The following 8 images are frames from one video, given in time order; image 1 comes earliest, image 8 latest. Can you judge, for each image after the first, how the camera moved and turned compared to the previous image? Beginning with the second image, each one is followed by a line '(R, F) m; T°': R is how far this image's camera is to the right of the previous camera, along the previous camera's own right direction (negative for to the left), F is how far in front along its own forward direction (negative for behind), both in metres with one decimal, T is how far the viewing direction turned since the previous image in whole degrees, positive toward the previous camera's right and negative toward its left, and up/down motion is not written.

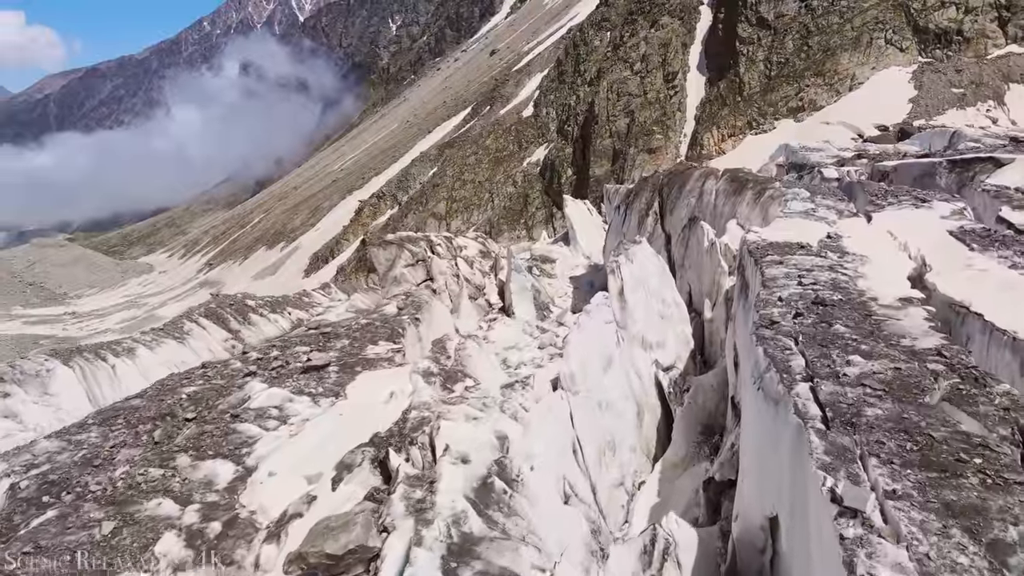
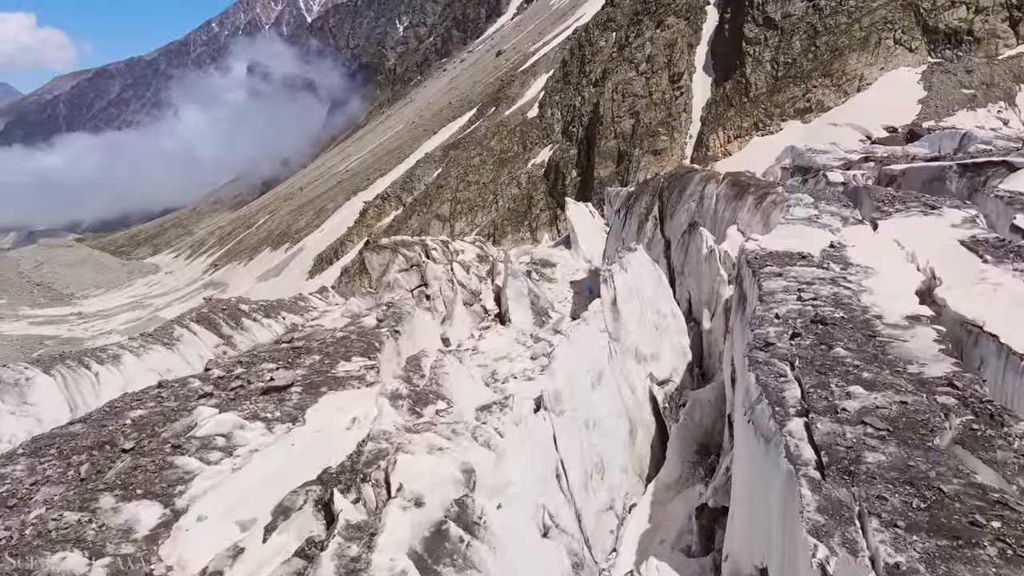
(+0.3, +0.5) m; -1°
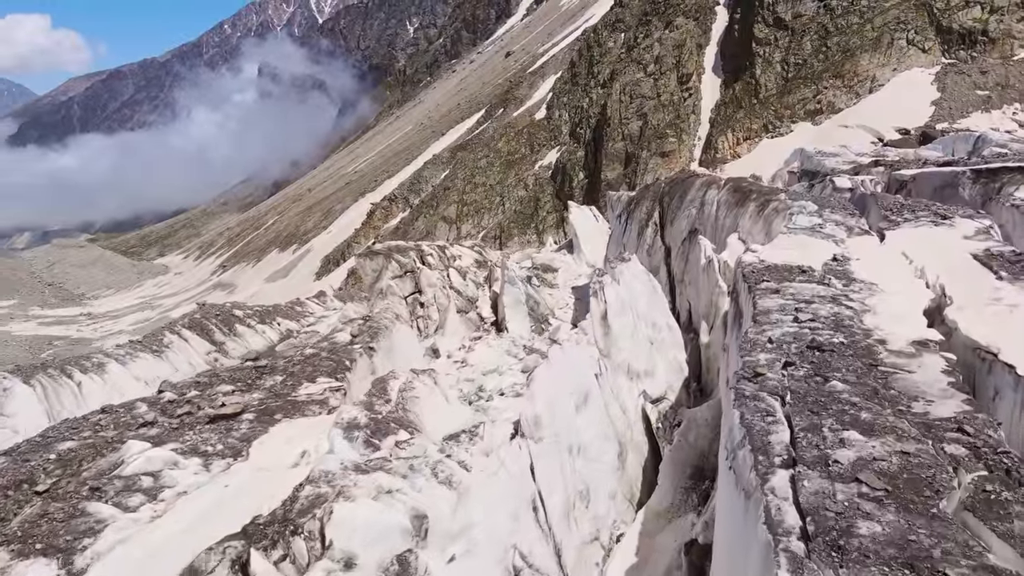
(+0.3, +0.5) m; -1°
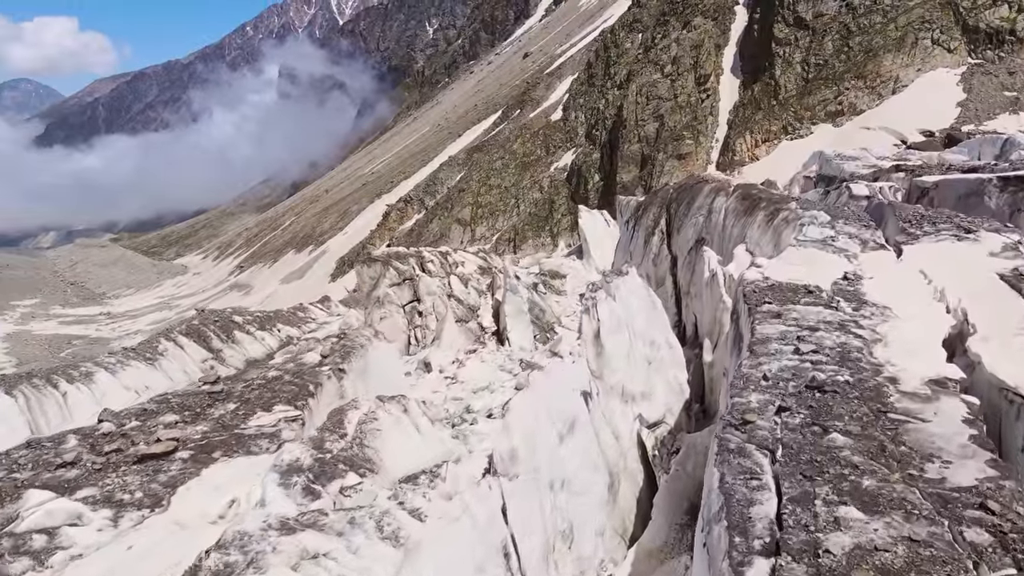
(+0.4, +0.6) m; -1°
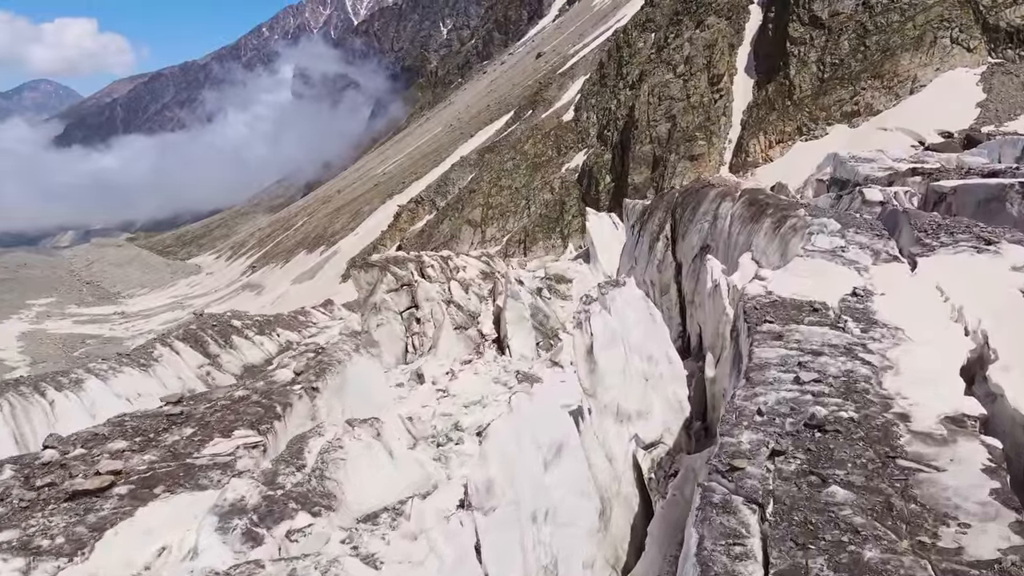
(+0.3, +0.5) m; -1°
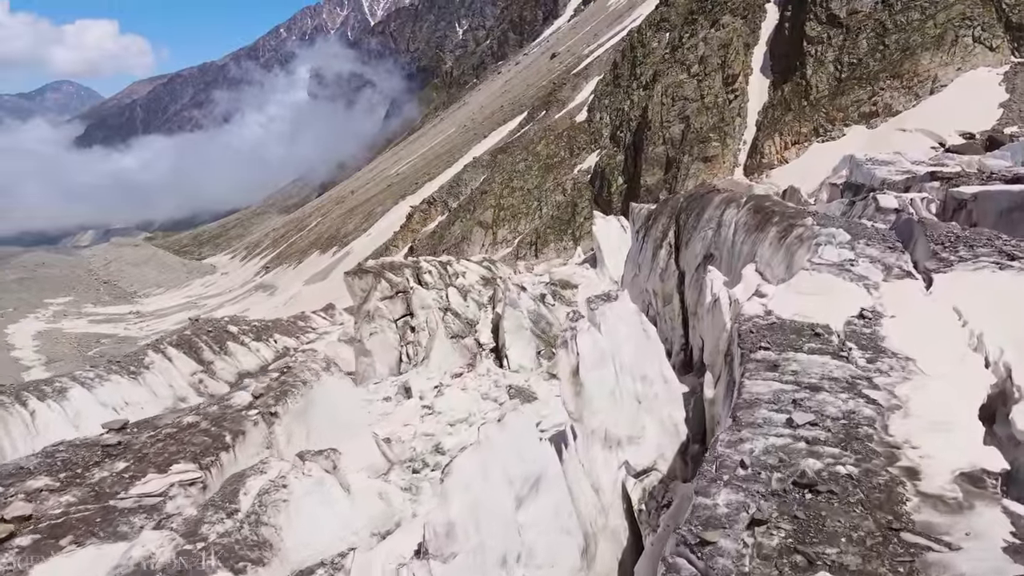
(+0.4, +0.6) m; -1°
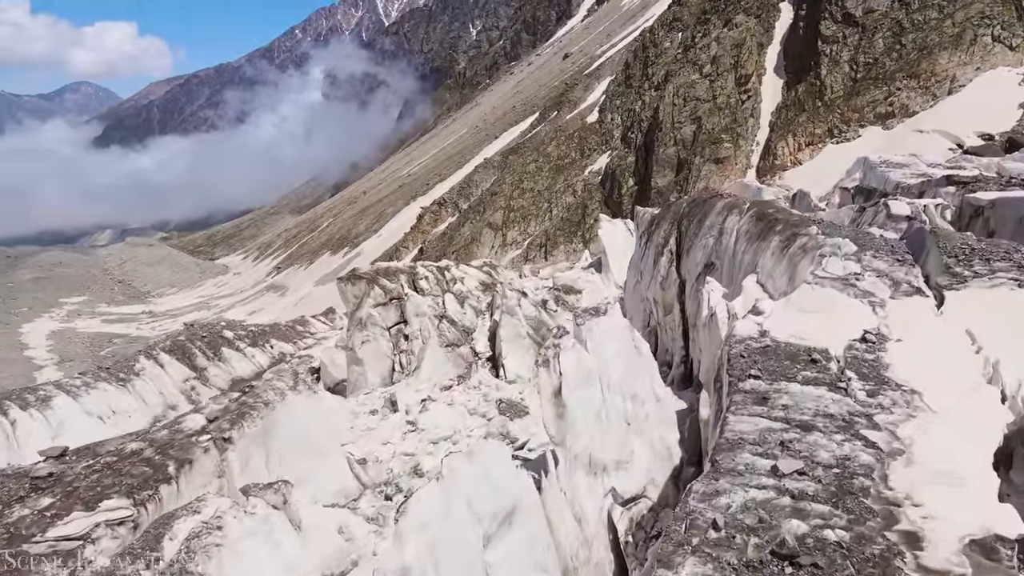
(+0.3, +0.5) m; -1°
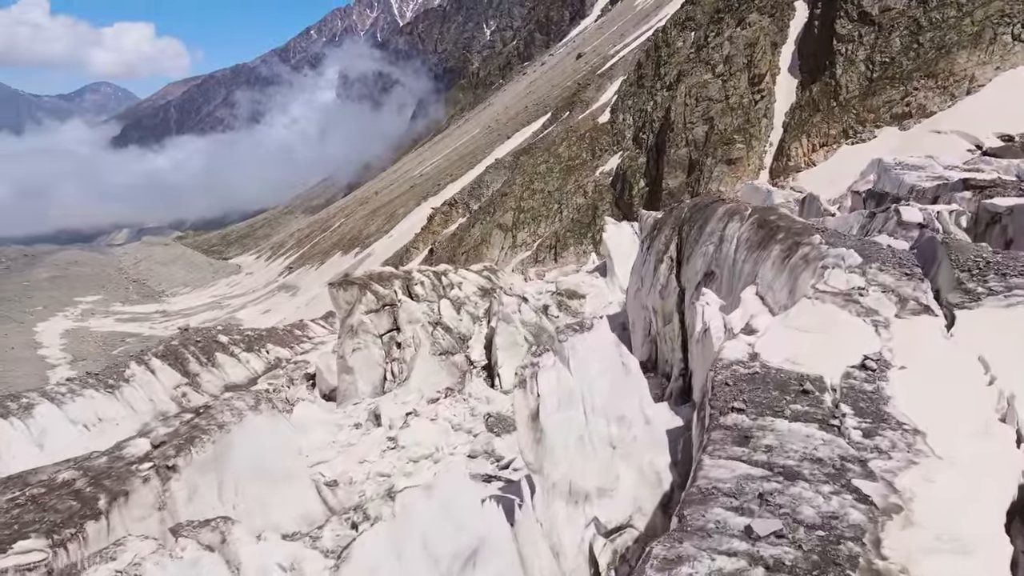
(+0.3, +0.5) m; -1°
